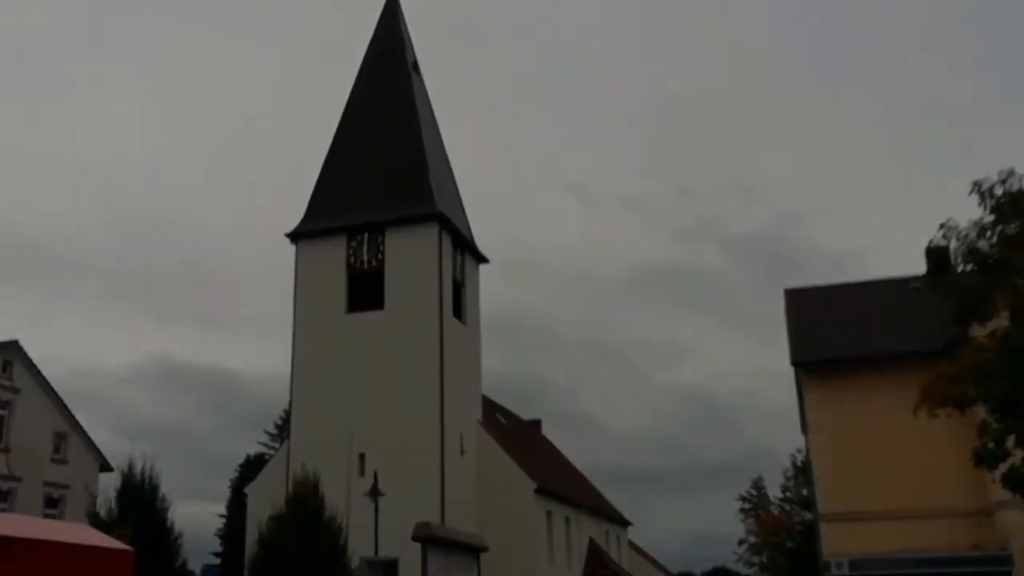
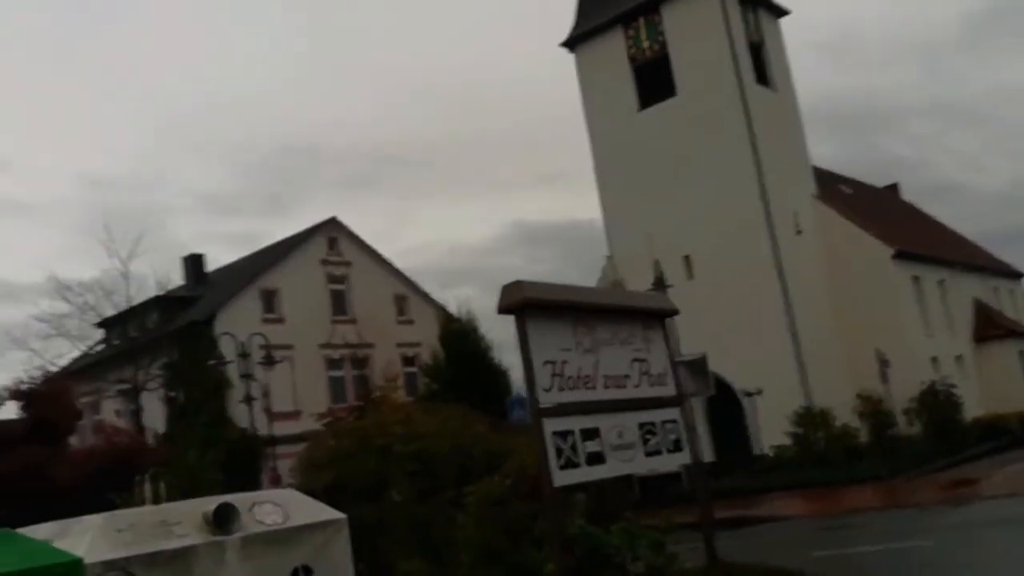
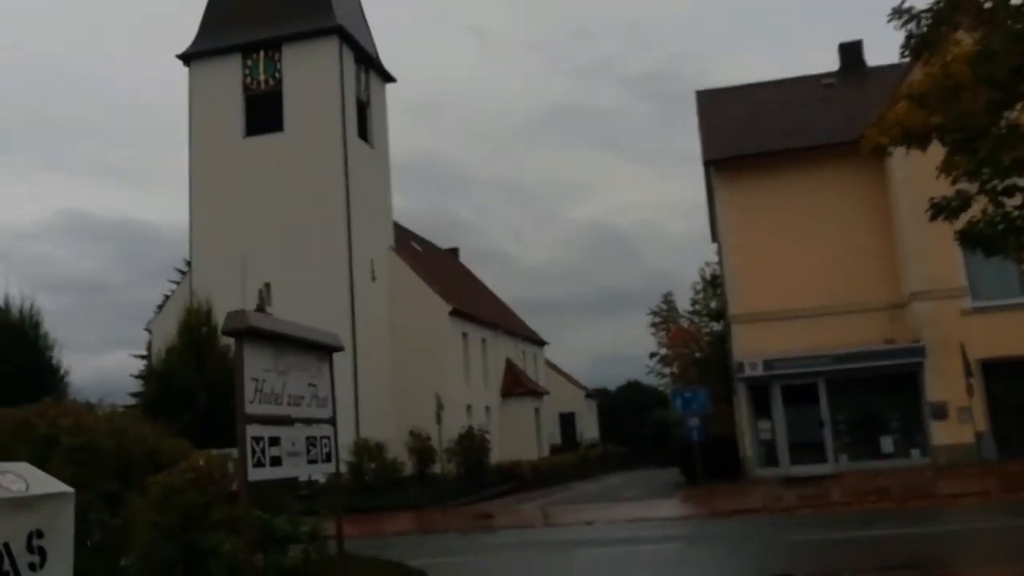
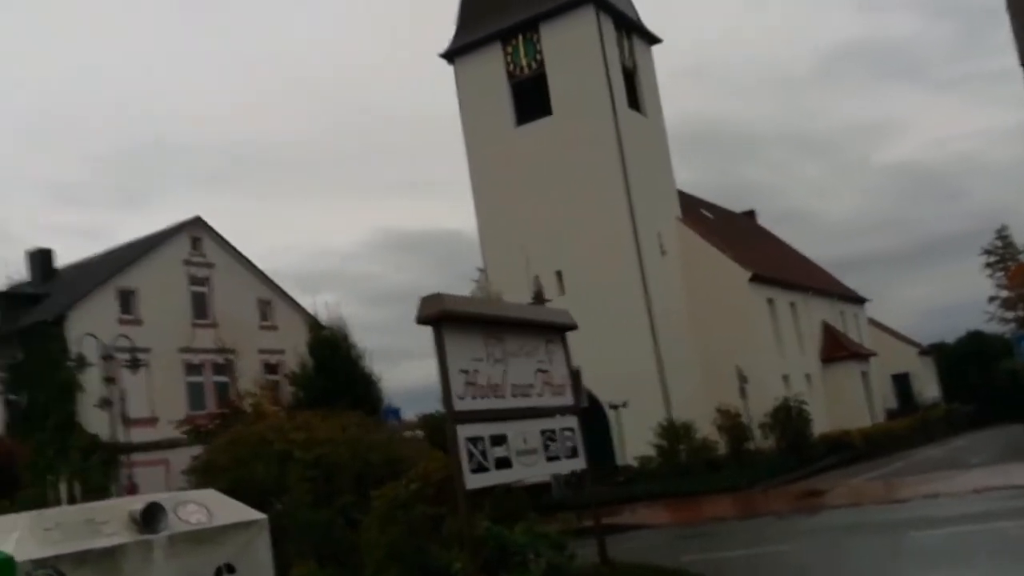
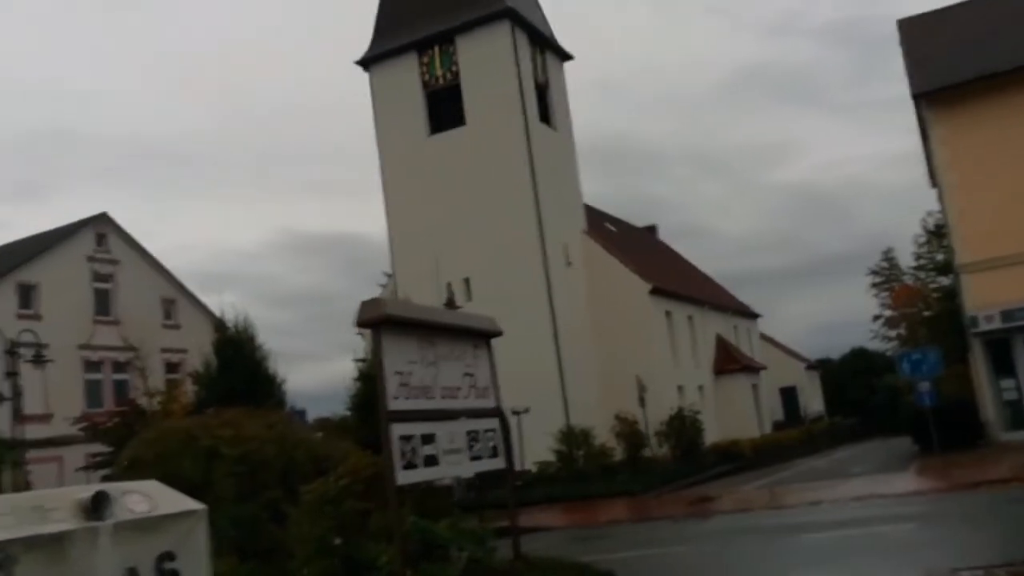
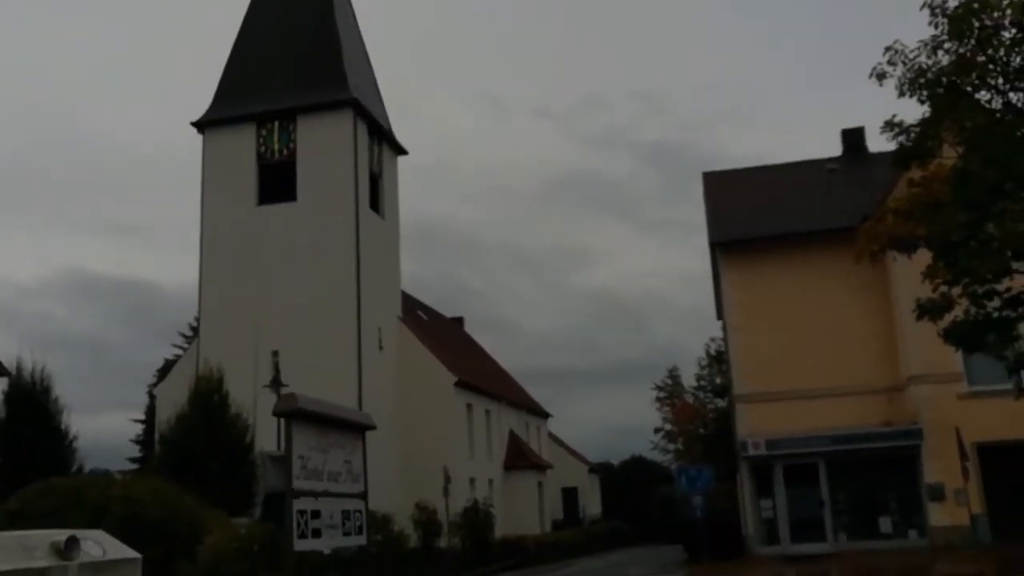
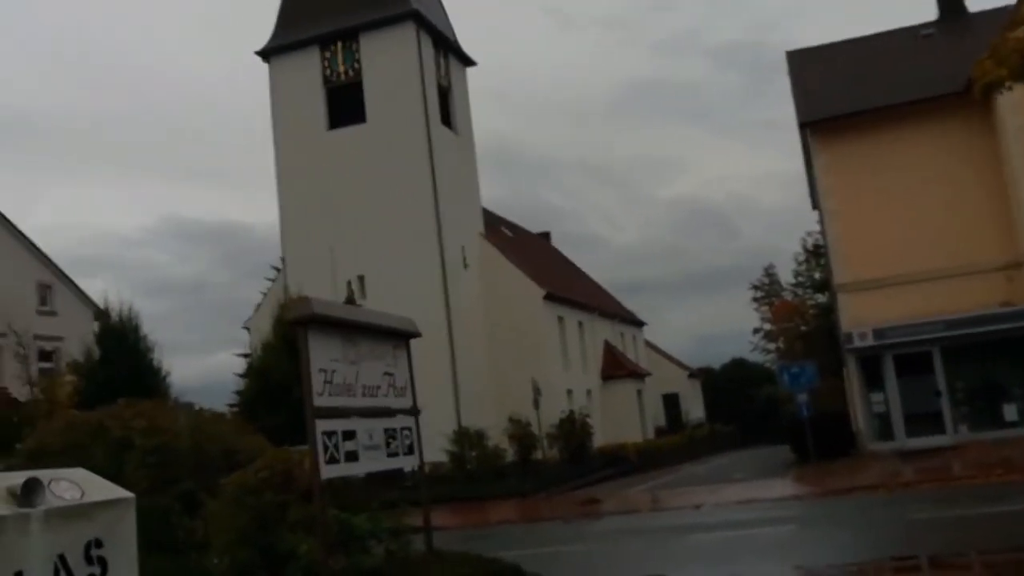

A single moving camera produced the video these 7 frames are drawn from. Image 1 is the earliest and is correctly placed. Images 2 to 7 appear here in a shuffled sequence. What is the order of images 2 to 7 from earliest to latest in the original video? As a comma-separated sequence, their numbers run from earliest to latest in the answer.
6, 3, 7, 5, 4, 2
